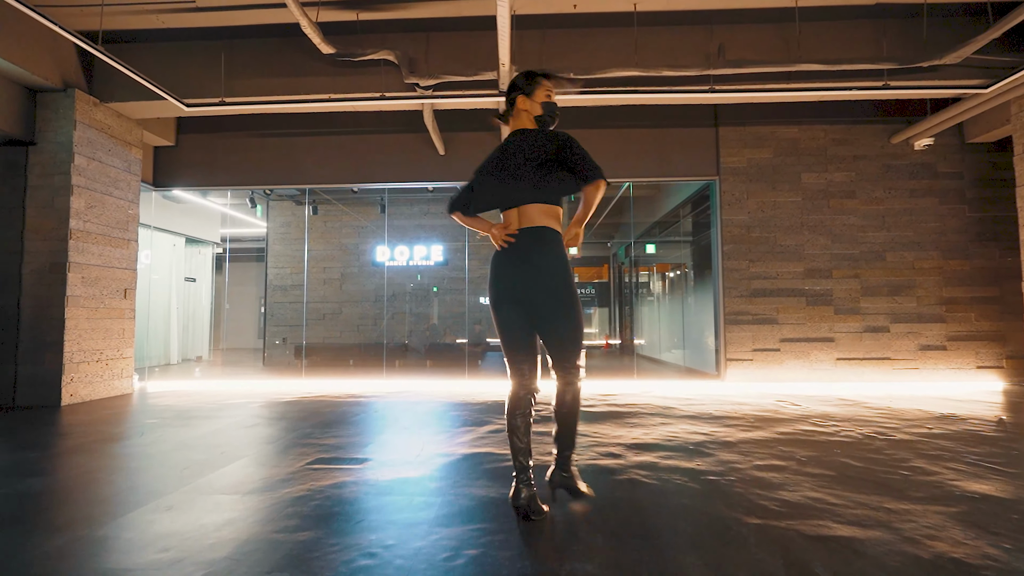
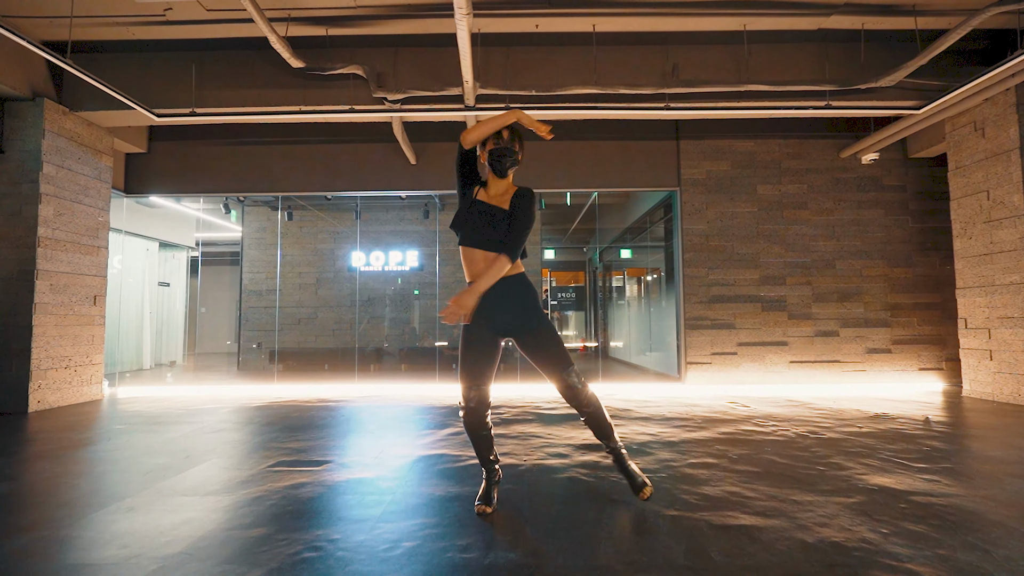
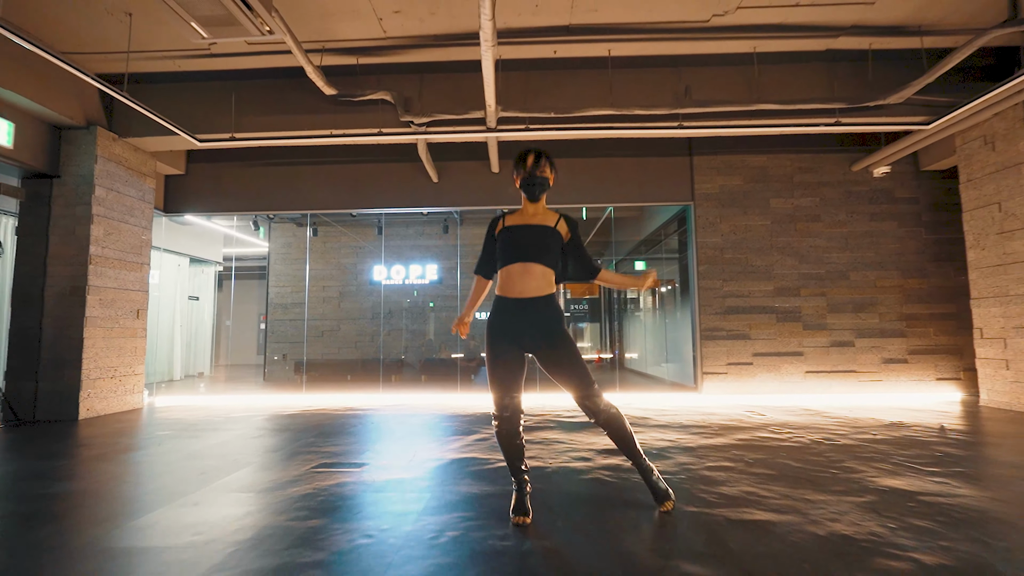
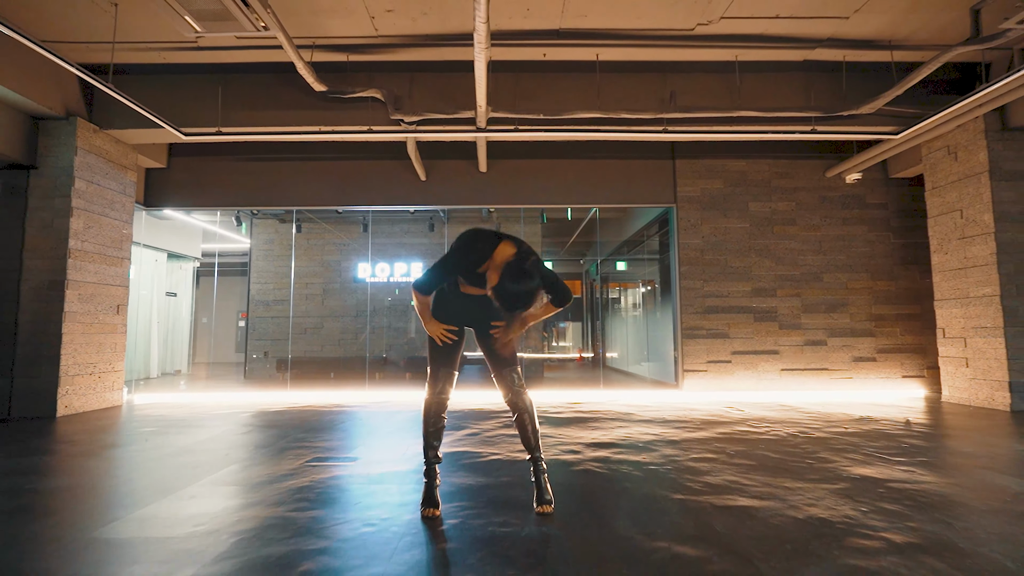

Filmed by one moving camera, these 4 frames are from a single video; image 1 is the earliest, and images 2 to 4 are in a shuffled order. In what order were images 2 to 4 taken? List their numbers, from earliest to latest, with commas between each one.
3, 2, 4
